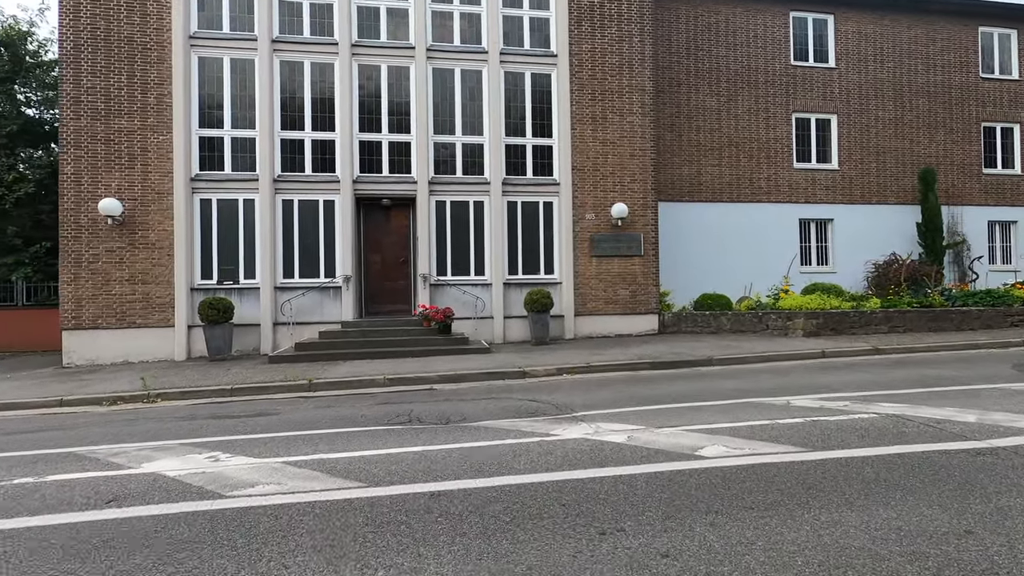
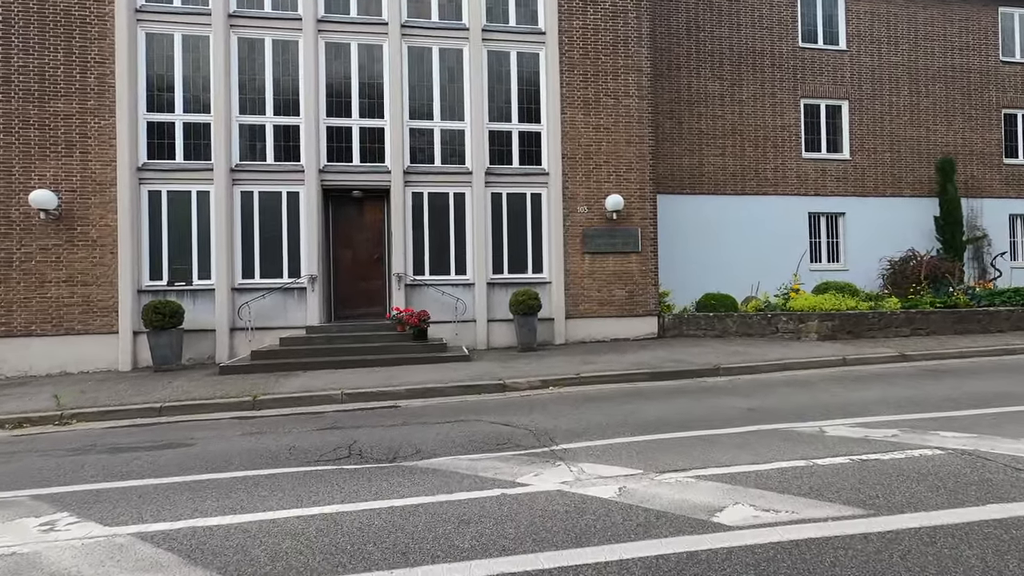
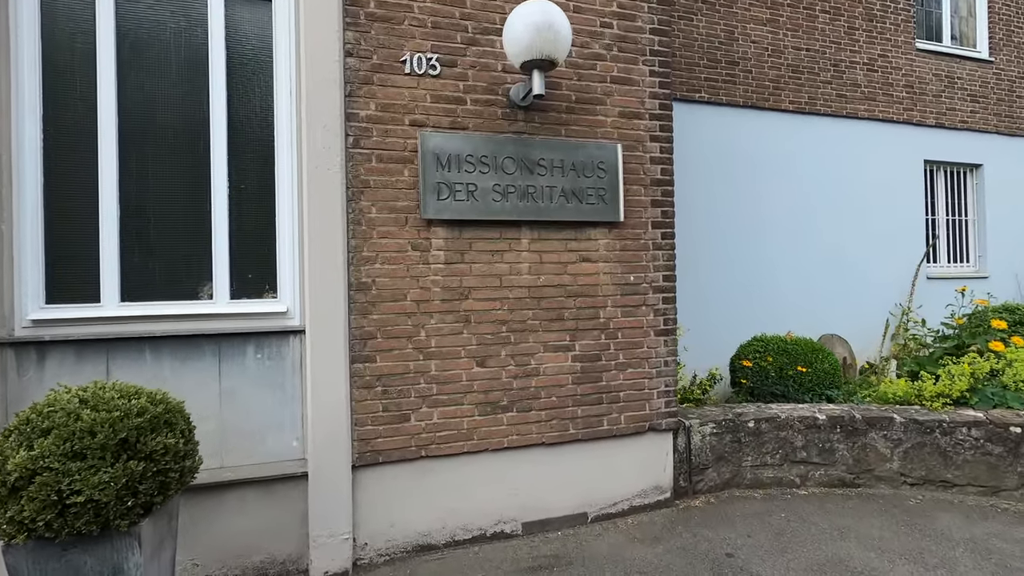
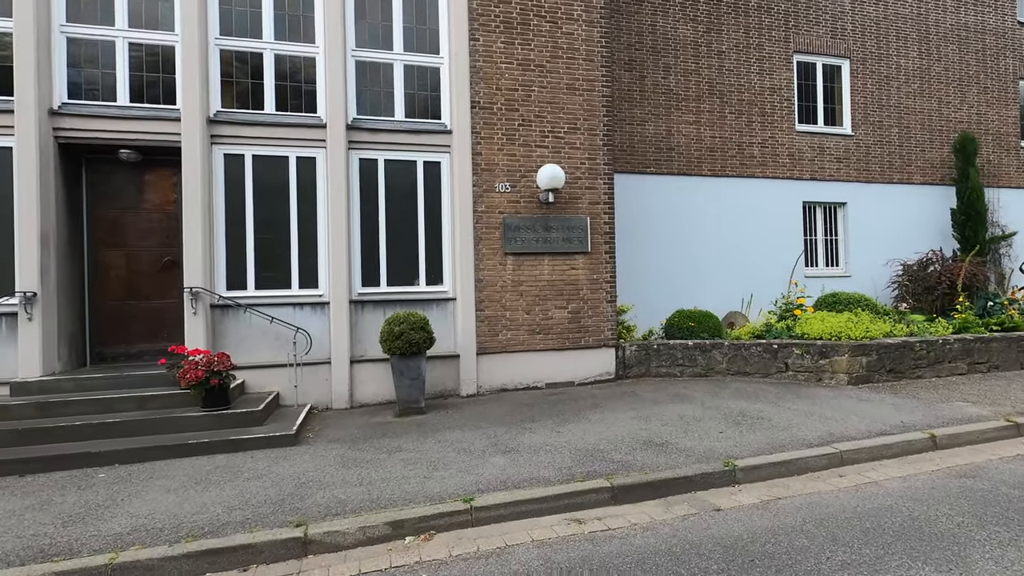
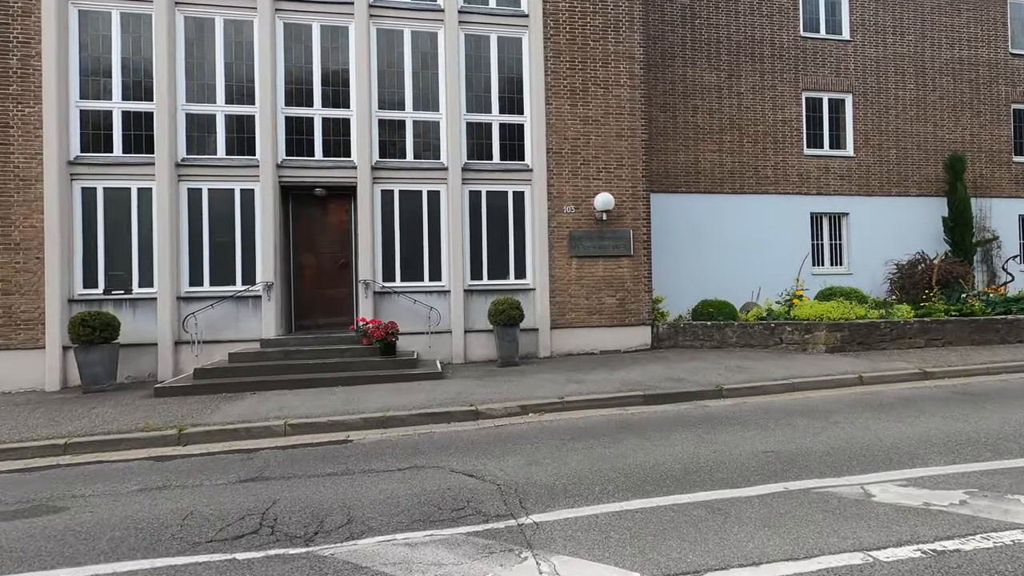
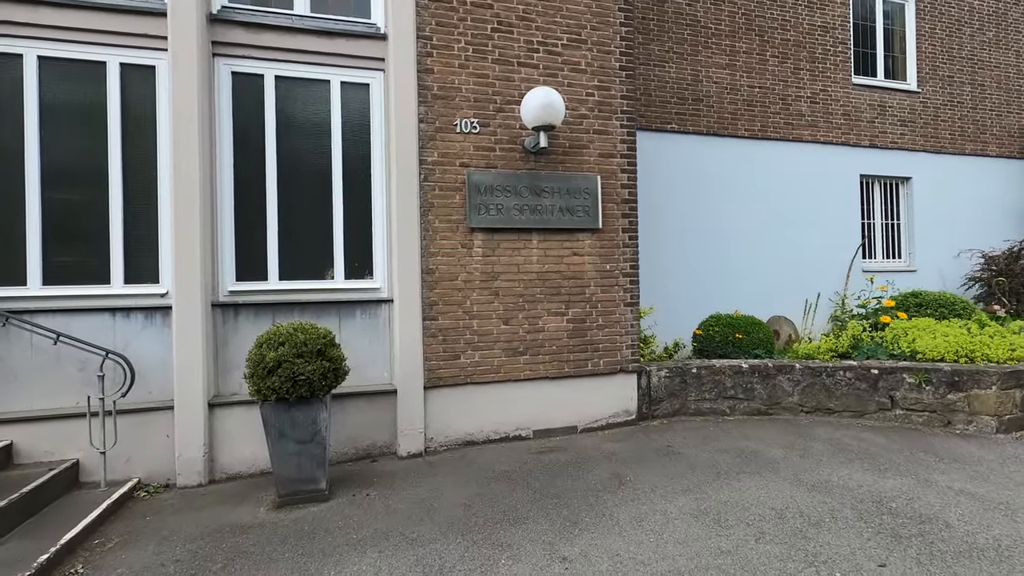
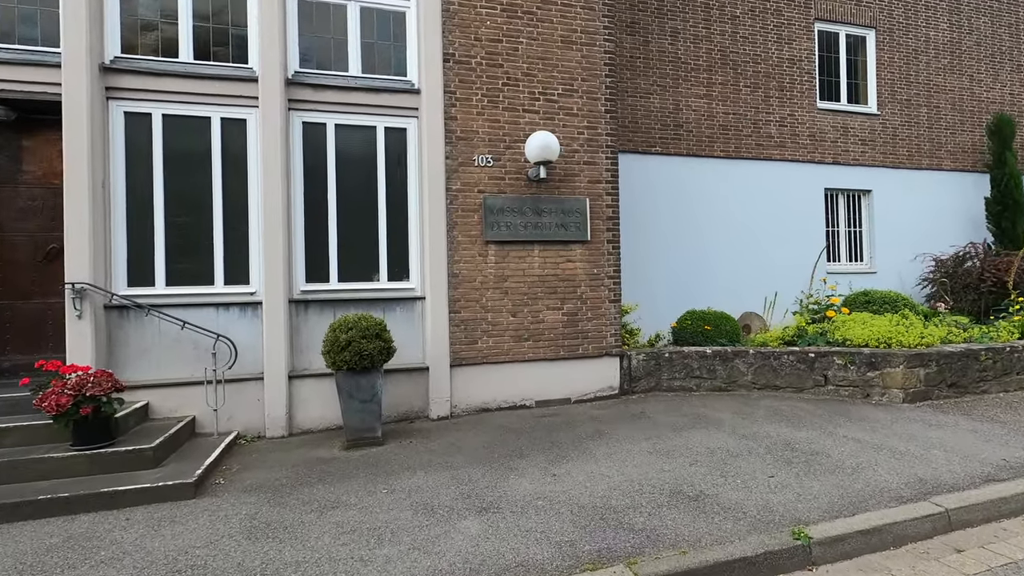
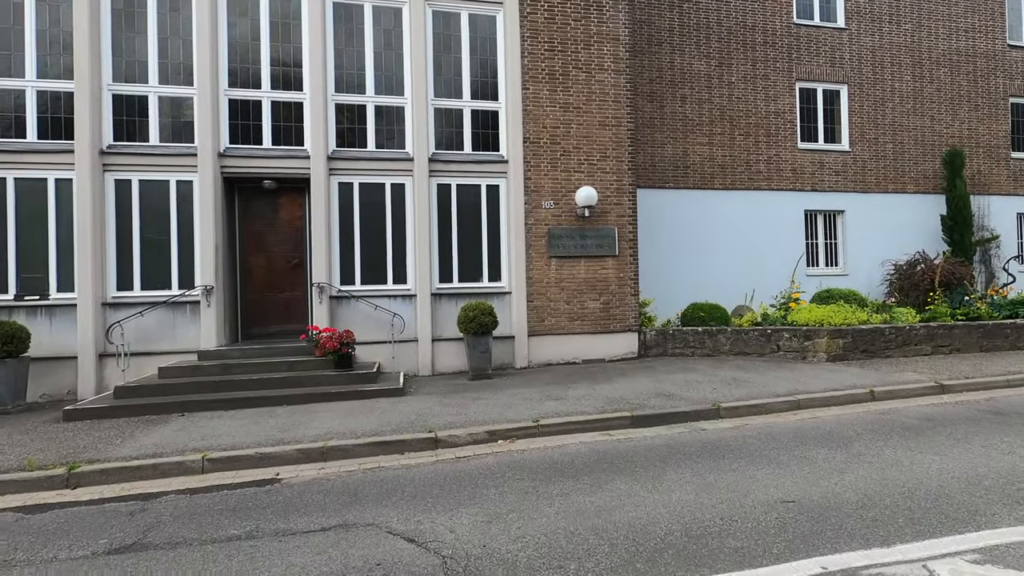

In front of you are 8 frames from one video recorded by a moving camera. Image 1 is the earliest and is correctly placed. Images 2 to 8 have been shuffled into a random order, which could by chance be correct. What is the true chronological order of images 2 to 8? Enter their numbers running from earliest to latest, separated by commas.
2, 5, 8, 4, 7, 6, 3
